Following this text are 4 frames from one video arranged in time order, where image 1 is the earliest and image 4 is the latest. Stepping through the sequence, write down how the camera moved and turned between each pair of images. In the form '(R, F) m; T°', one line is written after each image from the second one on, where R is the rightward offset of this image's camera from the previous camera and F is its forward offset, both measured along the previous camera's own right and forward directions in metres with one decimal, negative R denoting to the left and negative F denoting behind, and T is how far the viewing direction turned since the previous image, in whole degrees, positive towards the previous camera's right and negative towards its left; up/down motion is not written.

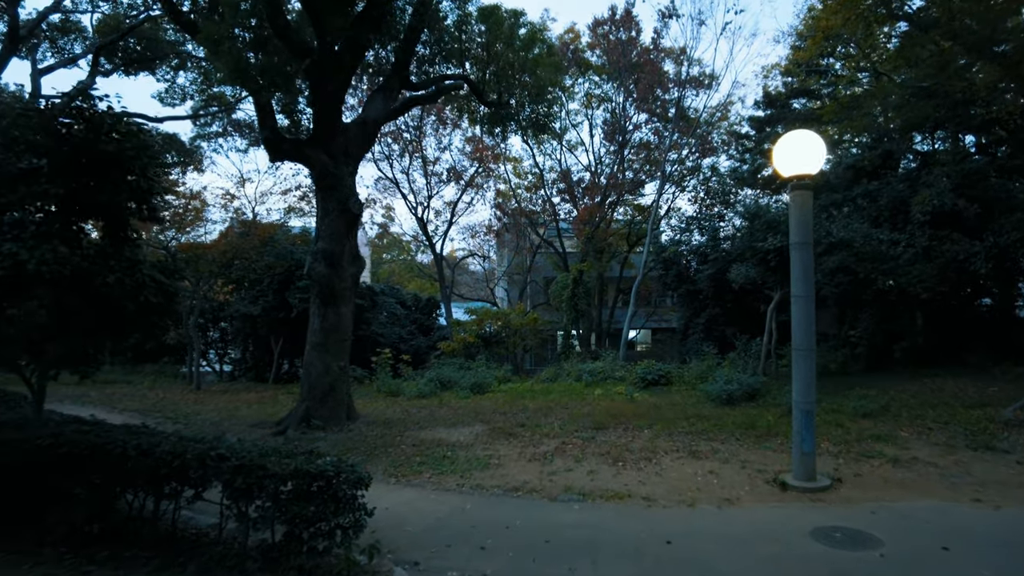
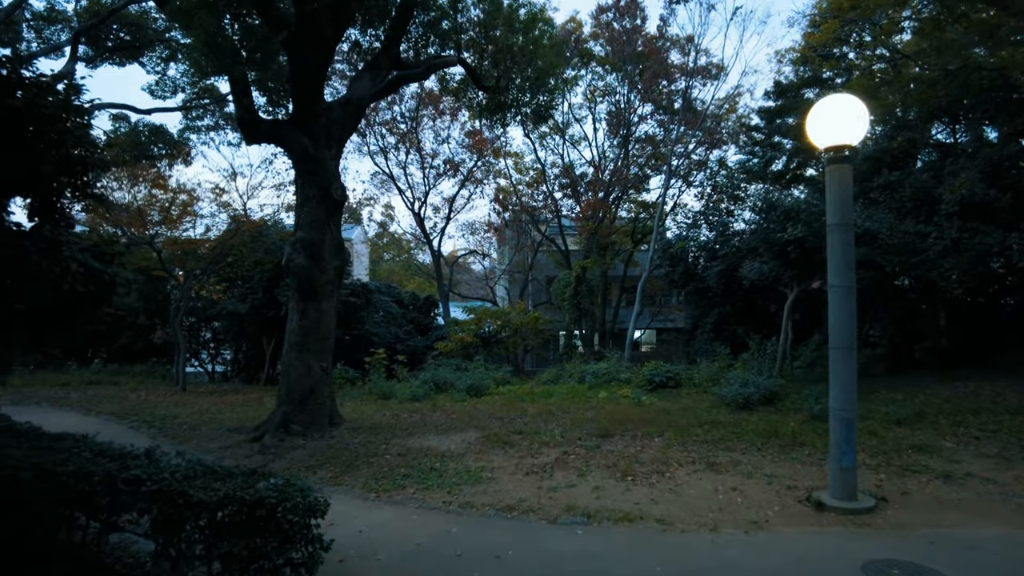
(+0.1, +1.1) m; 0°
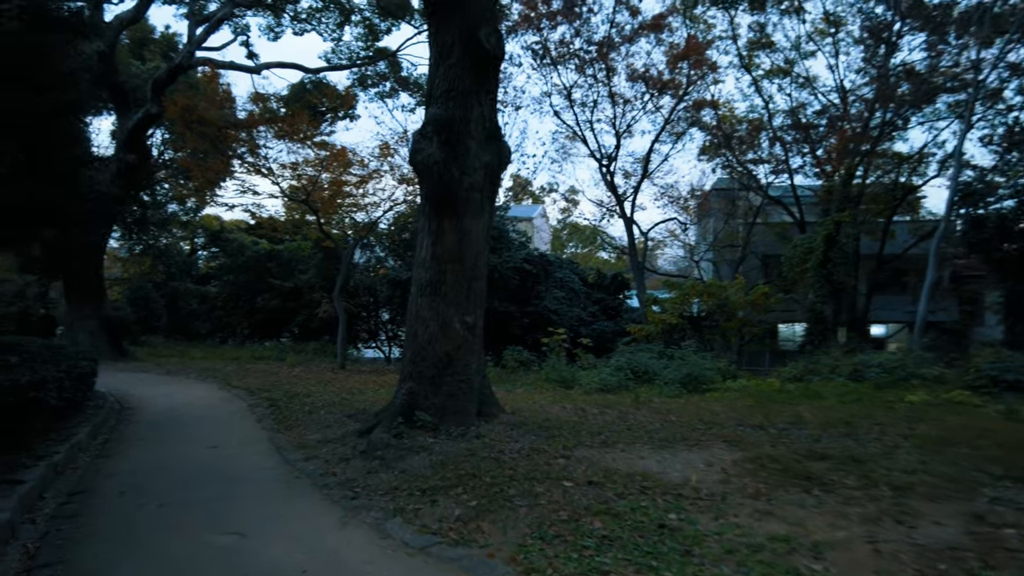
(-0.9, +4.9) m; -16°
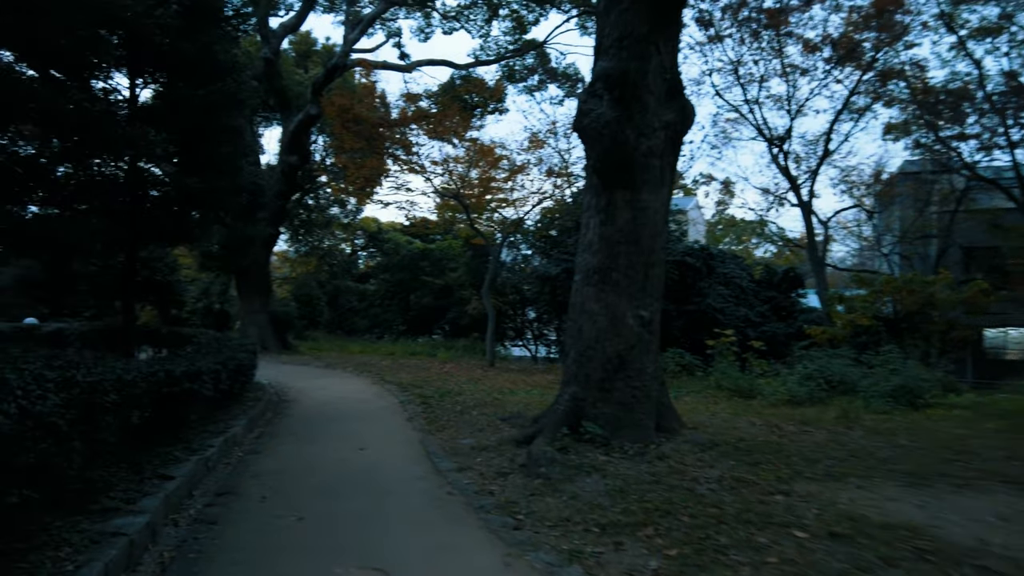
(-0.4, +1.1) m; -12°
